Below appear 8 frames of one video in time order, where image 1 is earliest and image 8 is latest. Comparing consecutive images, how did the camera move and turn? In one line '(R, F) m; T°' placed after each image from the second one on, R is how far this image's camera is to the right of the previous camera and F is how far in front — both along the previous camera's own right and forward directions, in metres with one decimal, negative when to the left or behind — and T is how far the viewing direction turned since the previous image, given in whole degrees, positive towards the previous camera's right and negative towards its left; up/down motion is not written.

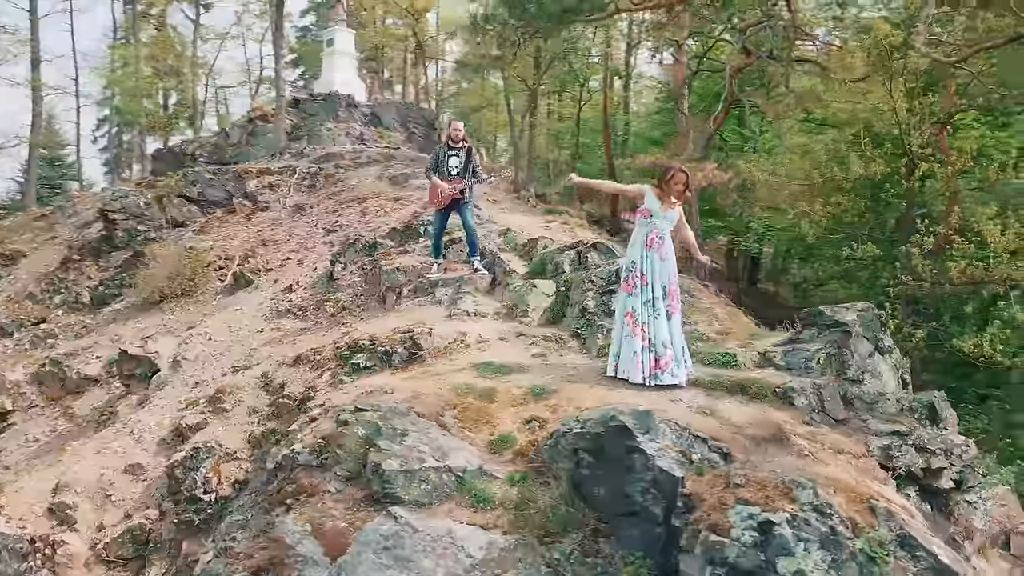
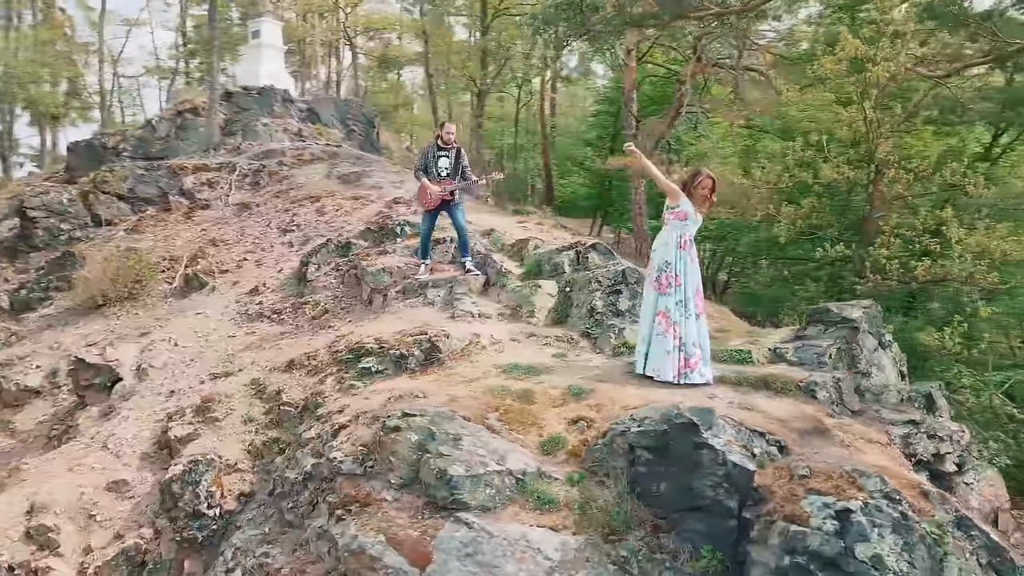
(-1.2, +0.1) m; +8°
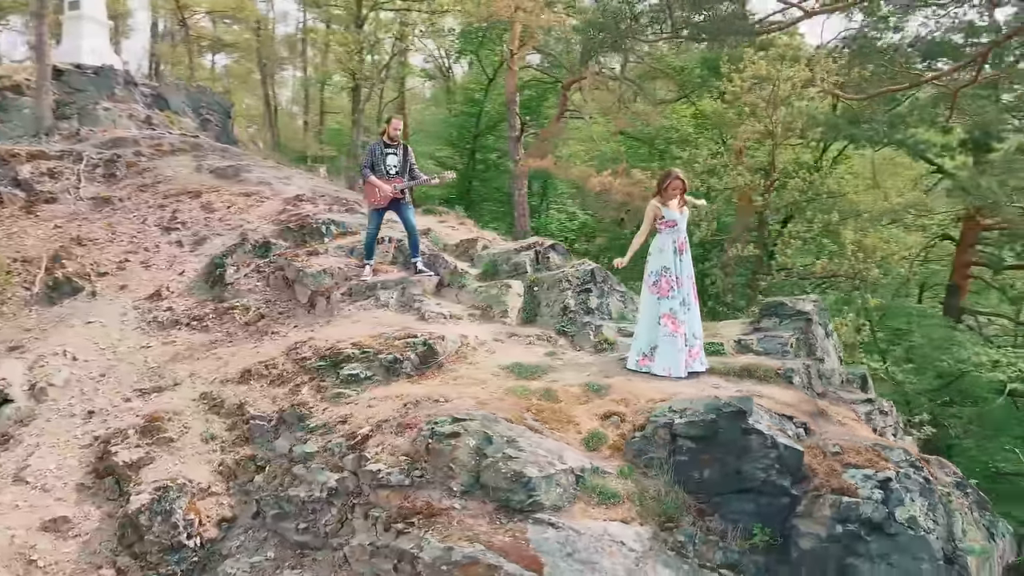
(-1.8, +0.2) m; +15°
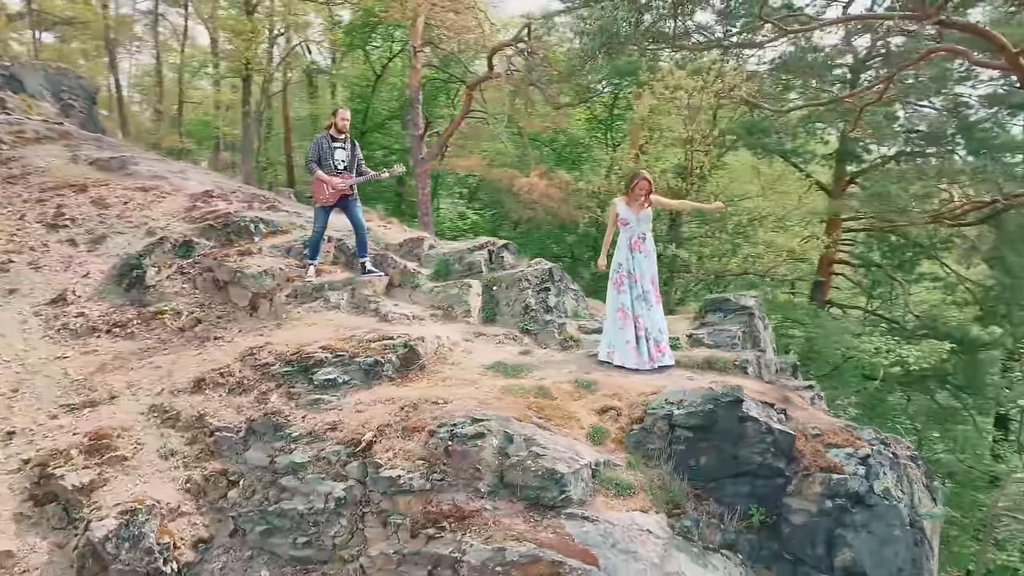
(-1.3, +0.1) m; +12°
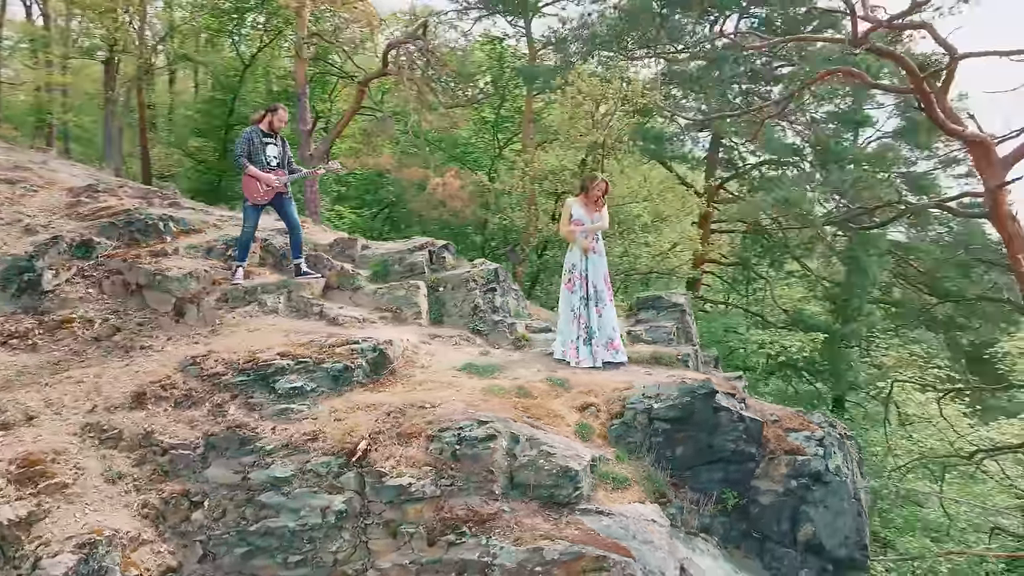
(-1.2, +0.1) m; +12°
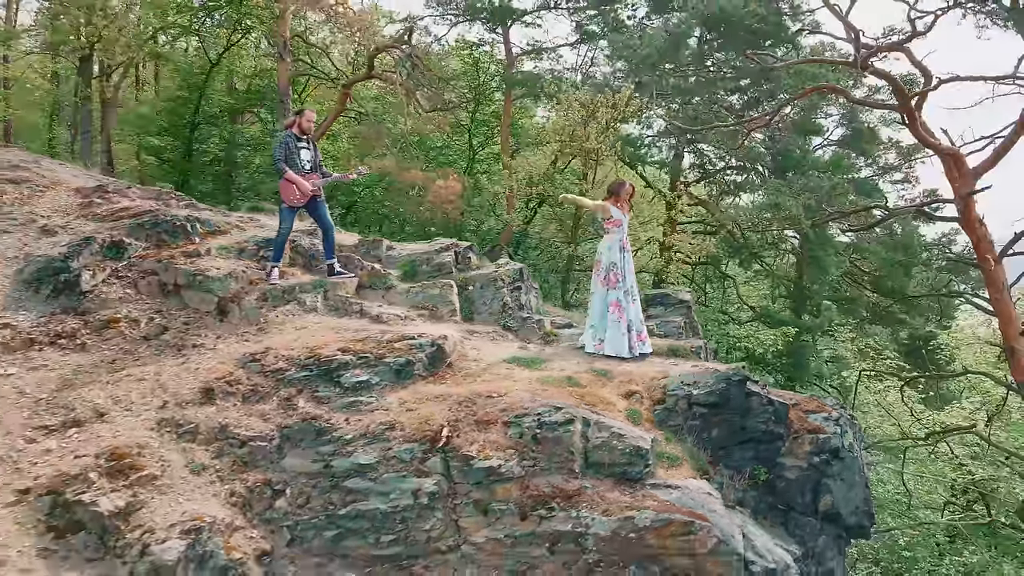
(-1.1, -0.5) m; +5°
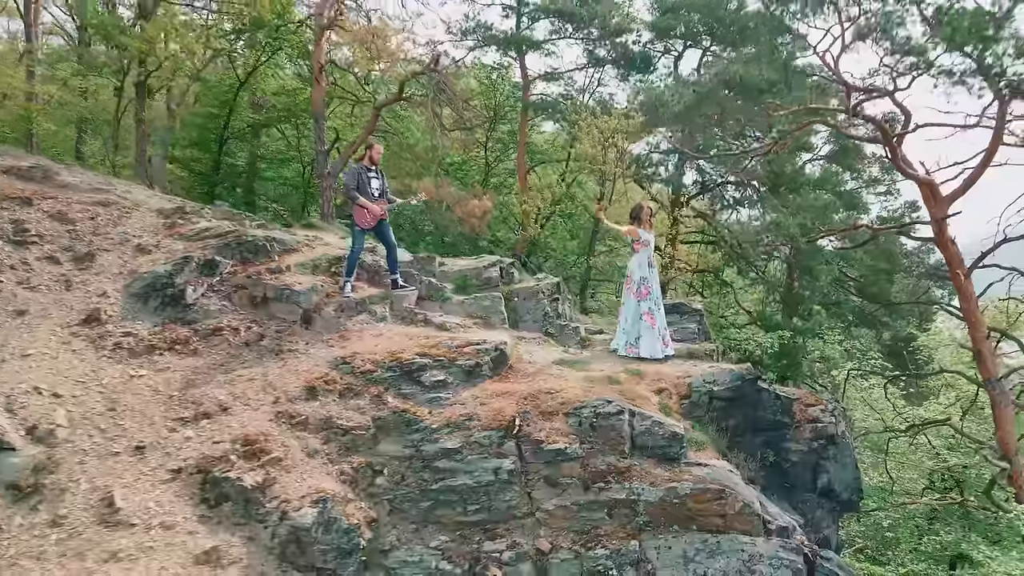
(-0.7, -1.4) m; +1°
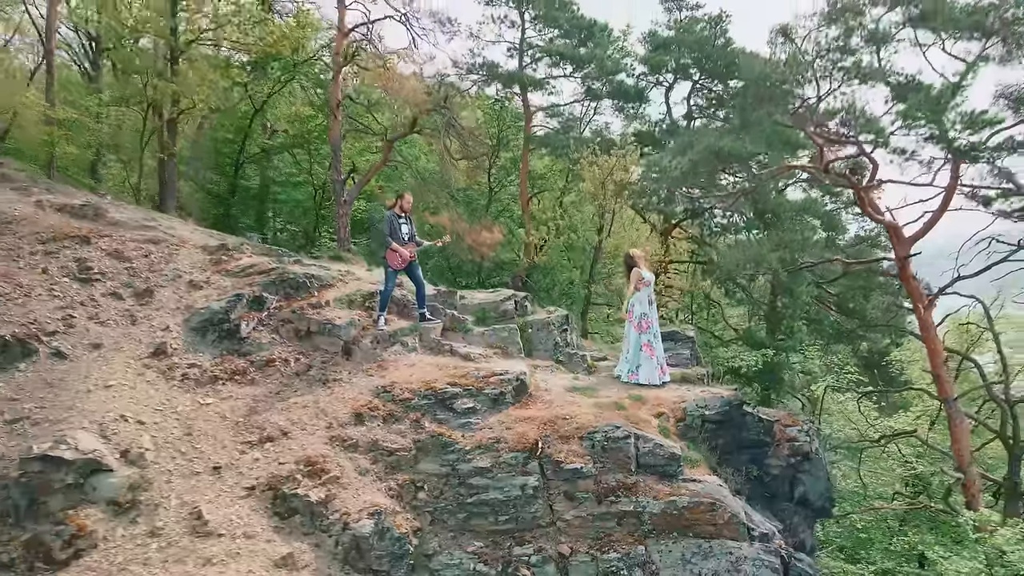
(-0.4, -1.3) m; +1°
